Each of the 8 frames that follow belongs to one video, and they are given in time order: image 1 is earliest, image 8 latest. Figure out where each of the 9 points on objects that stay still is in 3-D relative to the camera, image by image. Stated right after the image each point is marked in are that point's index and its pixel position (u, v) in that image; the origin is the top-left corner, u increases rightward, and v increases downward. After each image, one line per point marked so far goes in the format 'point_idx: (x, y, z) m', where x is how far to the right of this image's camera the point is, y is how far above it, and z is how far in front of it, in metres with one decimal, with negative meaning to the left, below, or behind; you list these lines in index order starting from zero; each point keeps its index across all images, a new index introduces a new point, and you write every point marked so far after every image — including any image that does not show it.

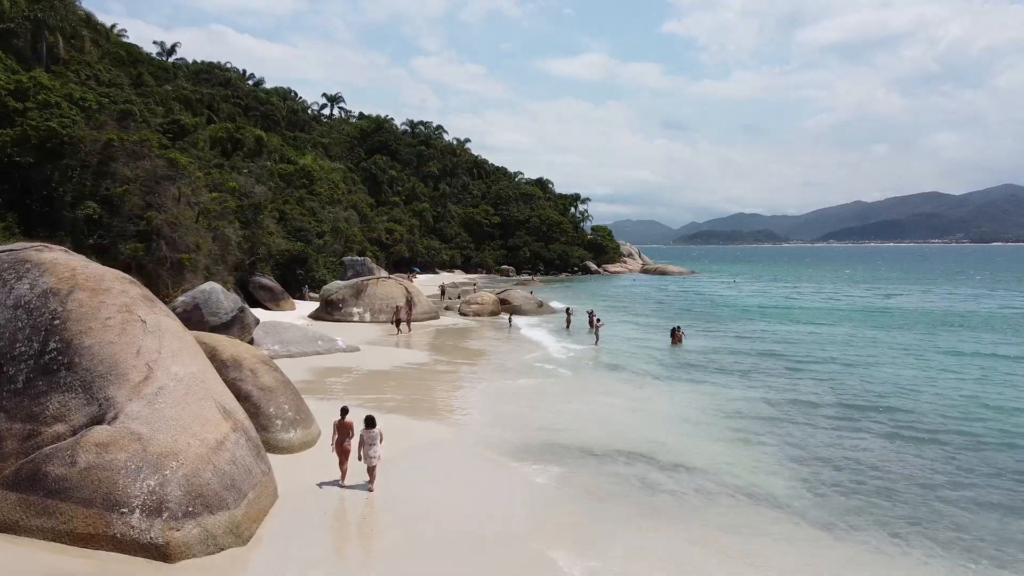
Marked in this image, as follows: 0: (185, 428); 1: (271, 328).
0: (-3.8, -1.6, +6.9) m
1: (-7.1, -1.2, +17.5) m
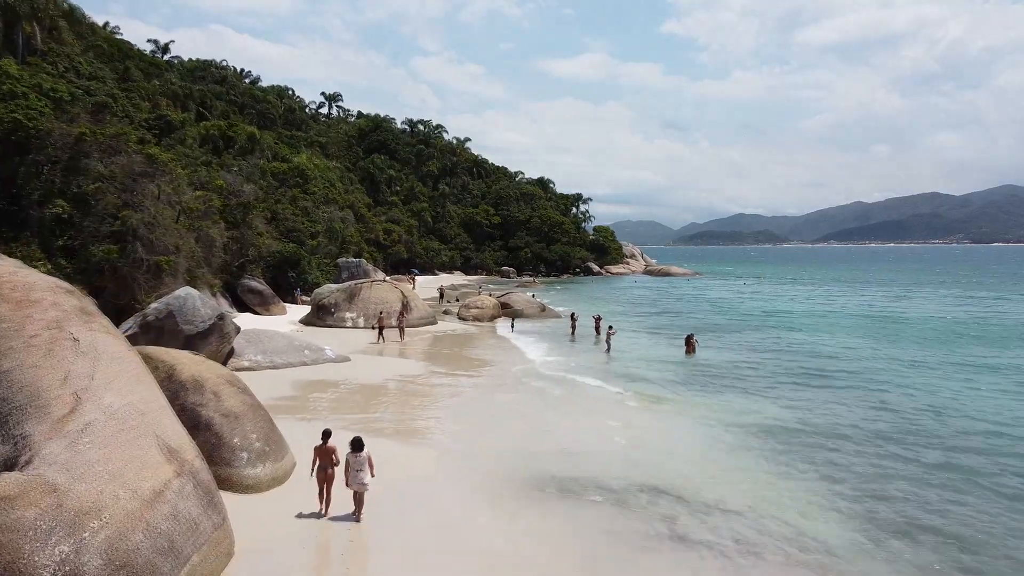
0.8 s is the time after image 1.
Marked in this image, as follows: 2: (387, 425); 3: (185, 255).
0: (-3.8, -1.8, +5.6) m
1: (-7.1, -1.4, +16.2) m
2: (-2.5, -2.8, +11.6) m
3: (-10.8, +1.1, +19.6) m
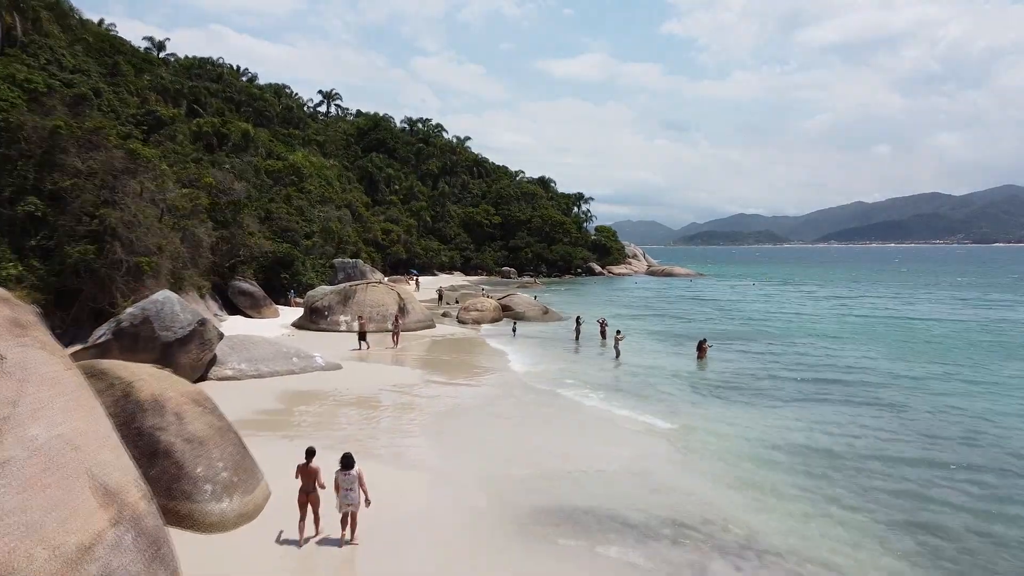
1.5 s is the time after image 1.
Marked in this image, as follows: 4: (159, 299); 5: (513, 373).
0: (-3.7, -1.8, +4.6) m
1: (-7.0, -1.5, +15.2) m
2: (-2.5, -2.9, +10.5) m
3: (-10.8, +1.0, +18.6) m
4: (-8.2, -0.2, +13.8) m
5: (0.0, -2.4, +16.8) m
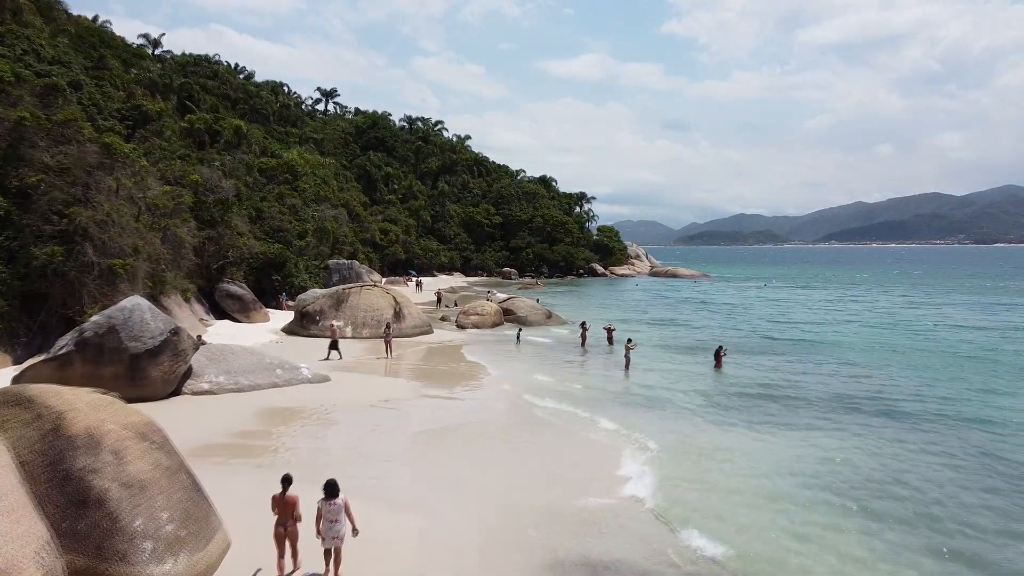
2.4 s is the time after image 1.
0: (-3.6, -2.0, +3.3) m
1: (-6.9, -1.6, +13.9) m
2: (-2.4, -3.0, +9.3) m
3: (-10.7, +0.9, +17.4) m
4: (-8.1, -0.4, +12.5) m
5: (+0.1, -2.6, +15.6) m
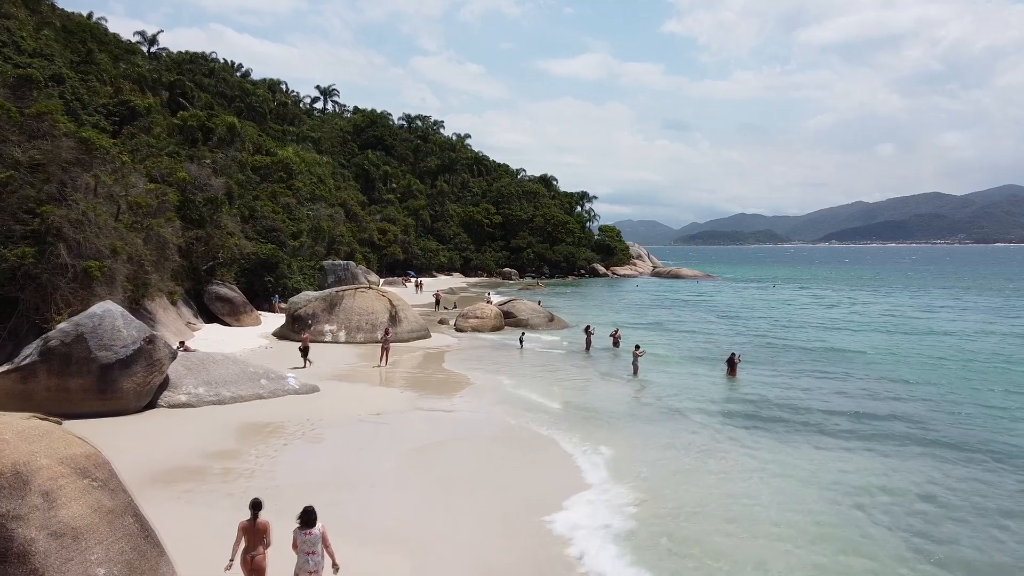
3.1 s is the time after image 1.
0: (-3.6, -2.1, +2.4) m
1: (-6.9, -1.7, +13.0) m
2: (-2.4, -3.1, +8.3) m
3: (-10.7, +0.8, +16.4) m
4: (-8.1, -0.5, +11.6) m
5: (+0.1, -2.6, +14.6) m
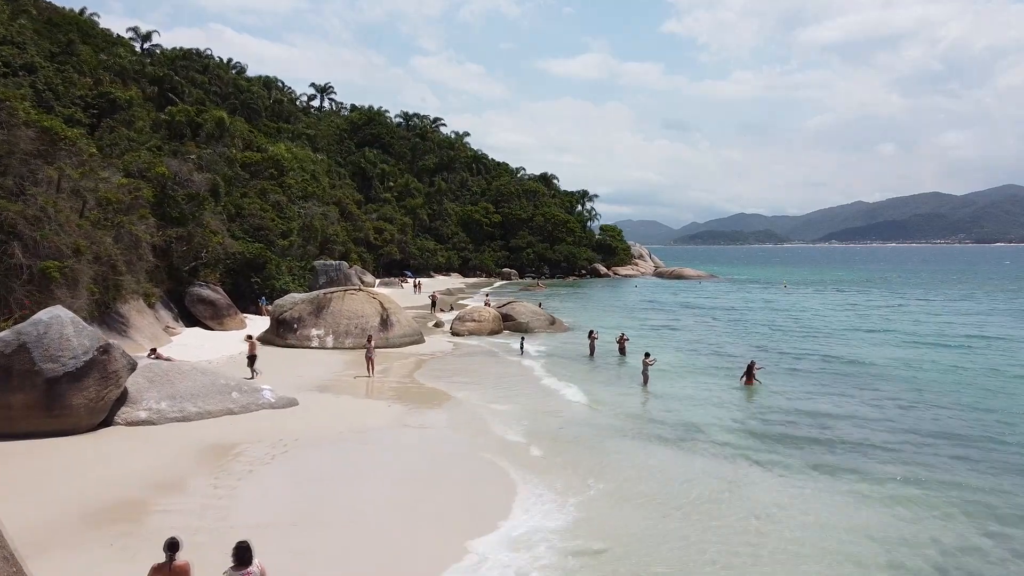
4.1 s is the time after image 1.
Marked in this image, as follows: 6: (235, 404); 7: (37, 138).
0: (-3.6, -2.1, +1.1) m
1: (-6.9, -1.7, +11.7) m
2: (-2.4, -3.1, +7.1) m
3: (-10.7, +0.7, +15.2) m
4: (-8.1, -0.5, +10.3) m
5: (+0.1, -2.7, +13.3) m
6: (-5.5, -2.3, +11.9) m
7: (-11.8, +3.8, +14.8) m
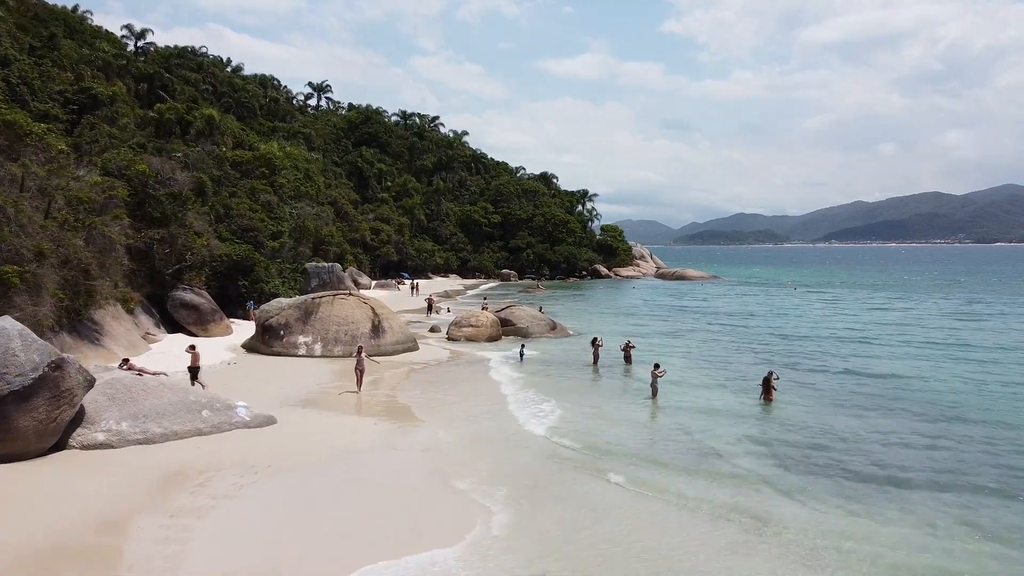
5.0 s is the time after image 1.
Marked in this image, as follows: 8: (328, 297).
0: (-3.7, -2.3, 0.0) m
1: (-7.0, -1.9, +10.6) m
2: (-2.4, -3.3, +6.0) m
3: (-10.7, +0.6, +14.1) m
4: (-8.1, -0.7, +9.3) m
5: (+0.1, -2.8, +12.3) m
6: (-5.6, -2.4, +10.8) m
7: (-11.9, +3.6, +13.8) m
8: (-5.9, -0.3, +19.0) m
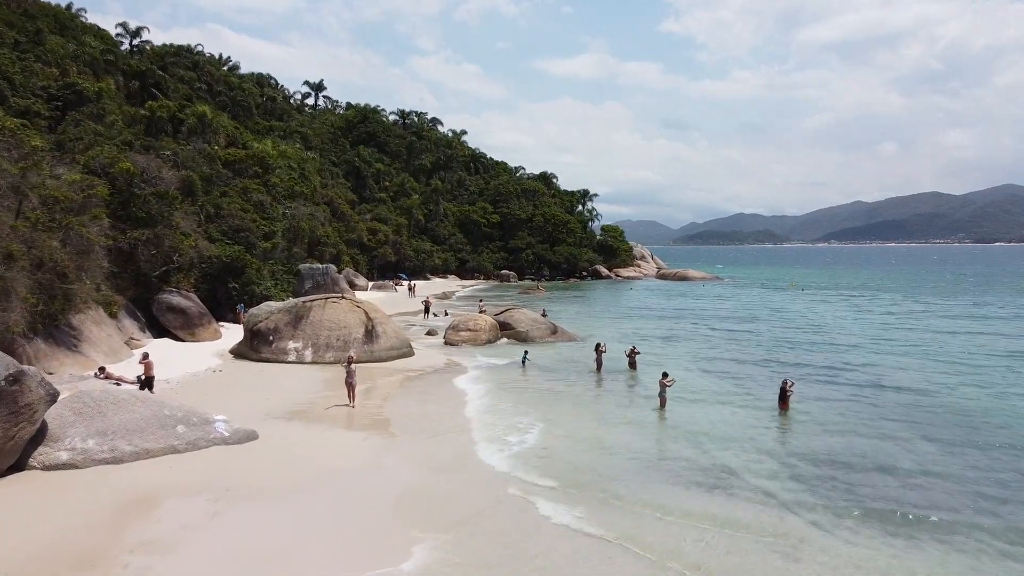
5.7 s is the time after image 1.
0: (-3.6, -2.4, -0.7) m
1: (-7.0, -2.0, +9.8) m
2: (-2.4, -3.4, +5.2) m
3: (-10.8, +0.5, +13.3) m
4: (-8.1, -0.7, +8.5) m
5: (+0.1, -2.9, +11.5) m
6: (-5.6, -2.5, +10.0) m
7: (-11.9, +3.5, +13.0) m
8: (-5.9, -0.4, +18.2) m
